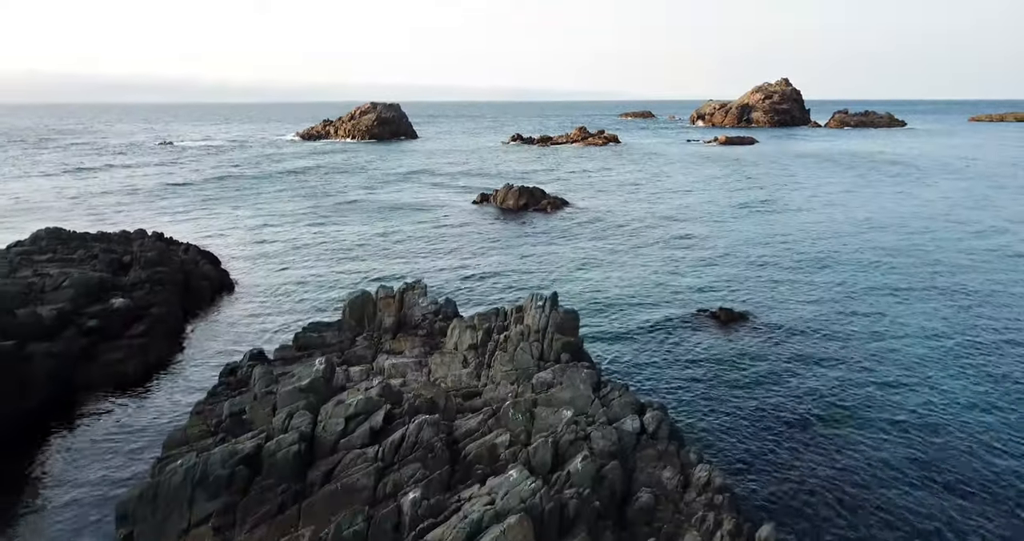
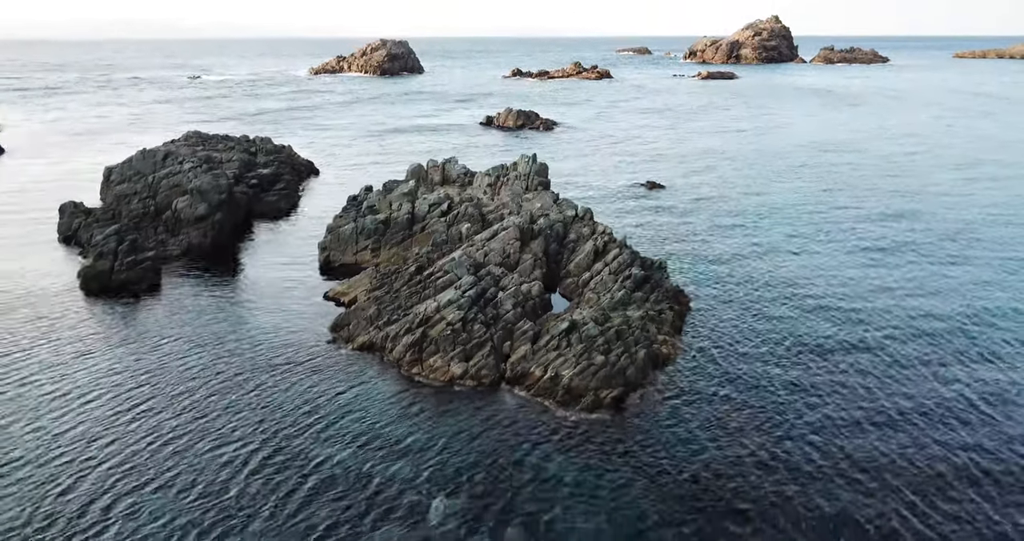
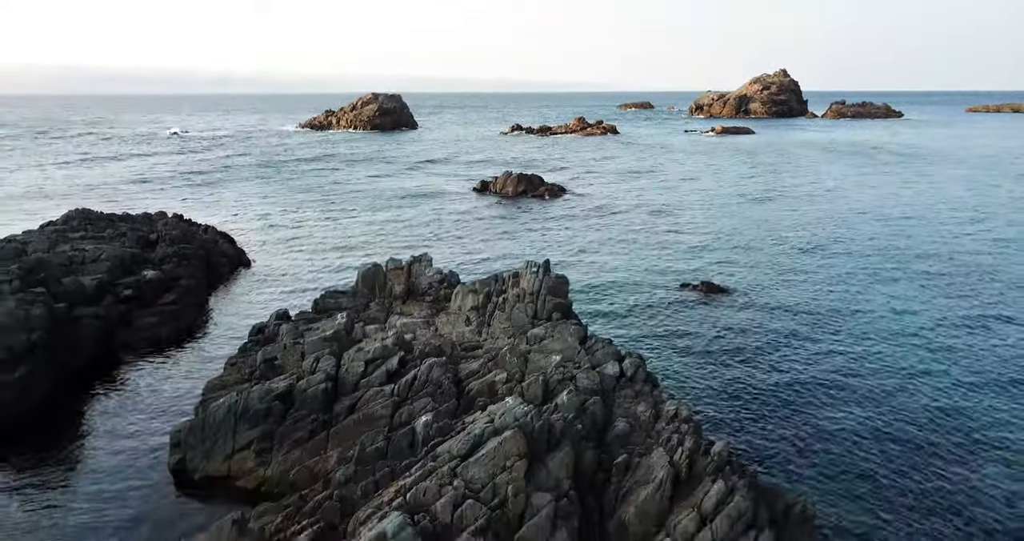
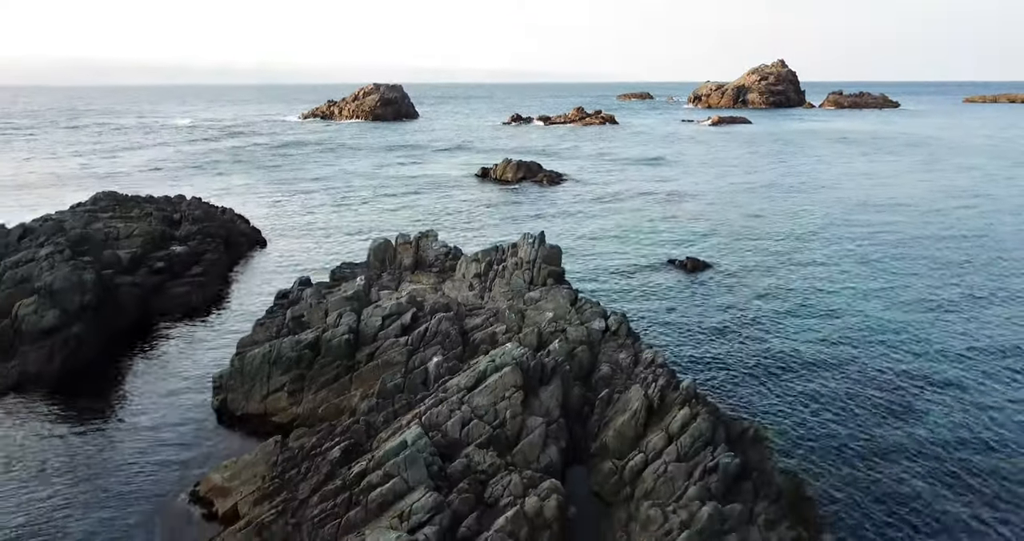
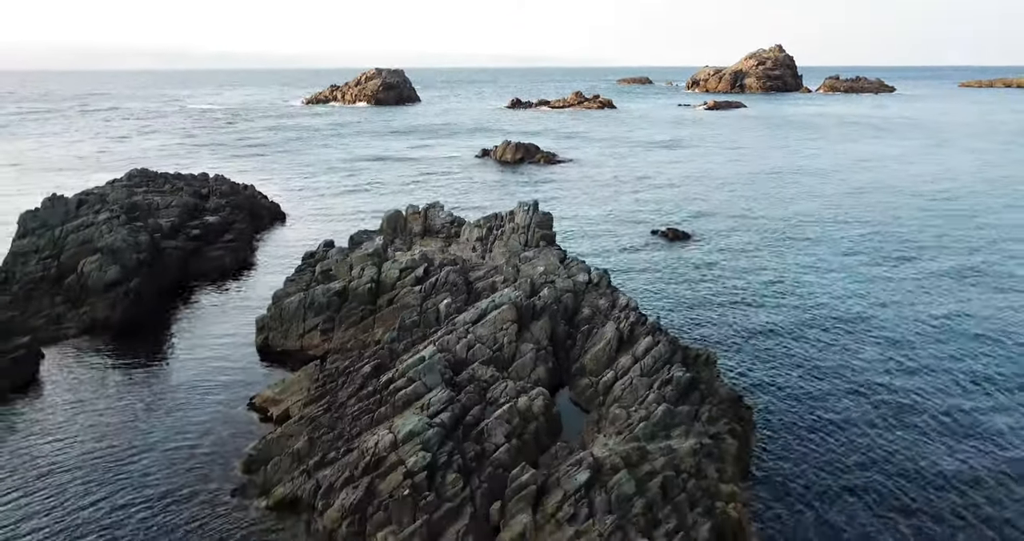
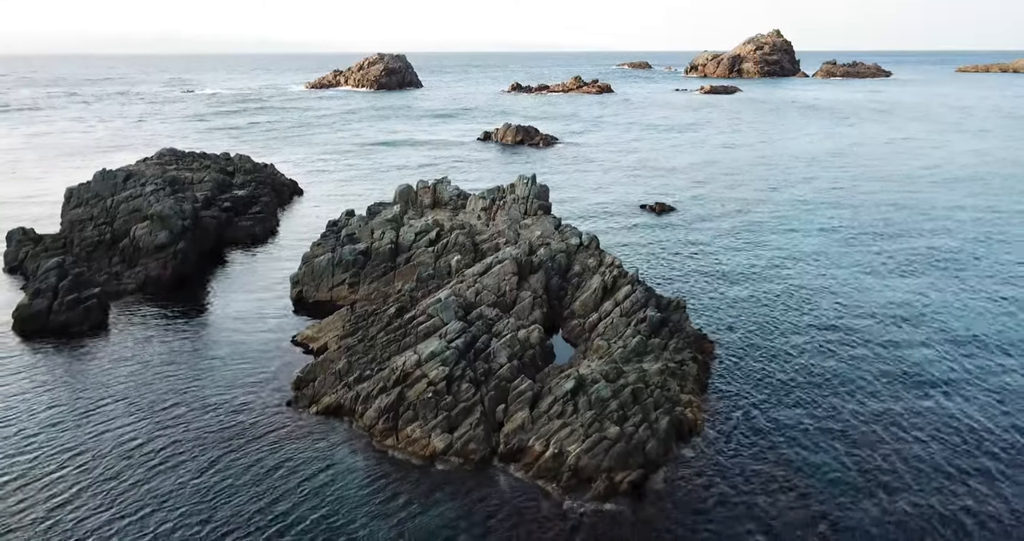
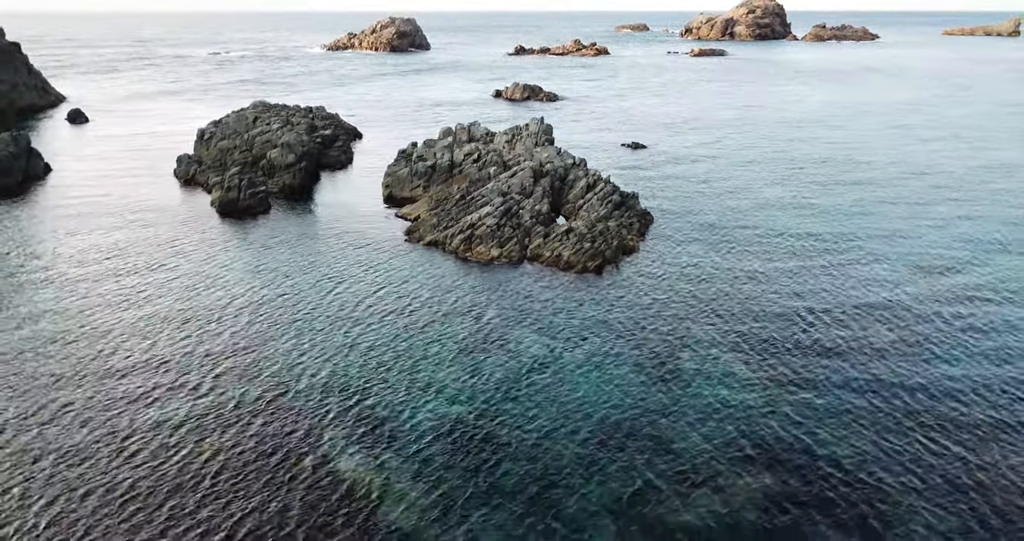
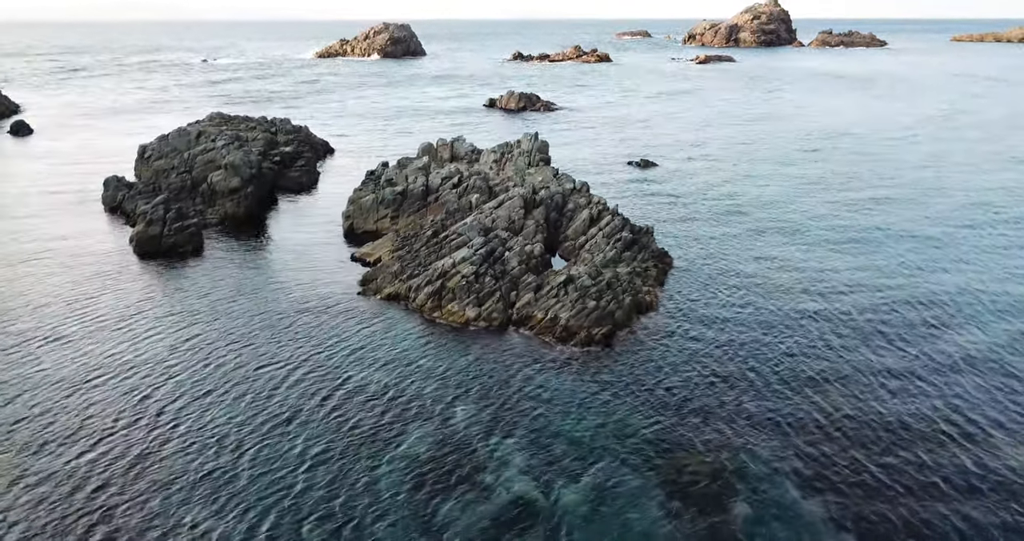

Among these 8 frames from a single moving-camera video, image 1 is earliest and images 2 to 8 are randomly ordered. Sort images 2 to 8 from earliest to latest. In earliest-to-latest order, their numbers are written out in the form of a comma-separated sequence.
3, 4, 5, 6, 2, 8, 7
